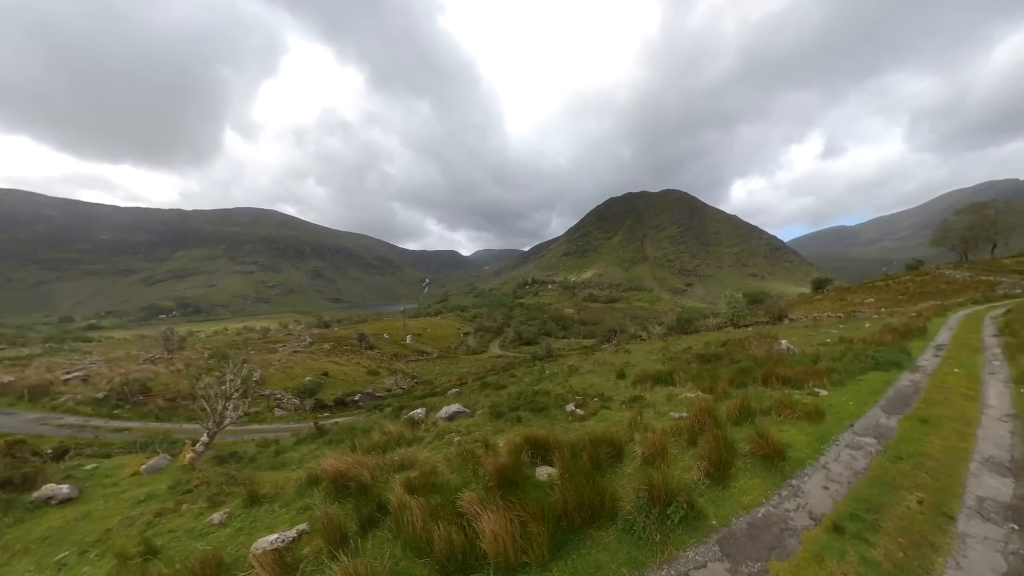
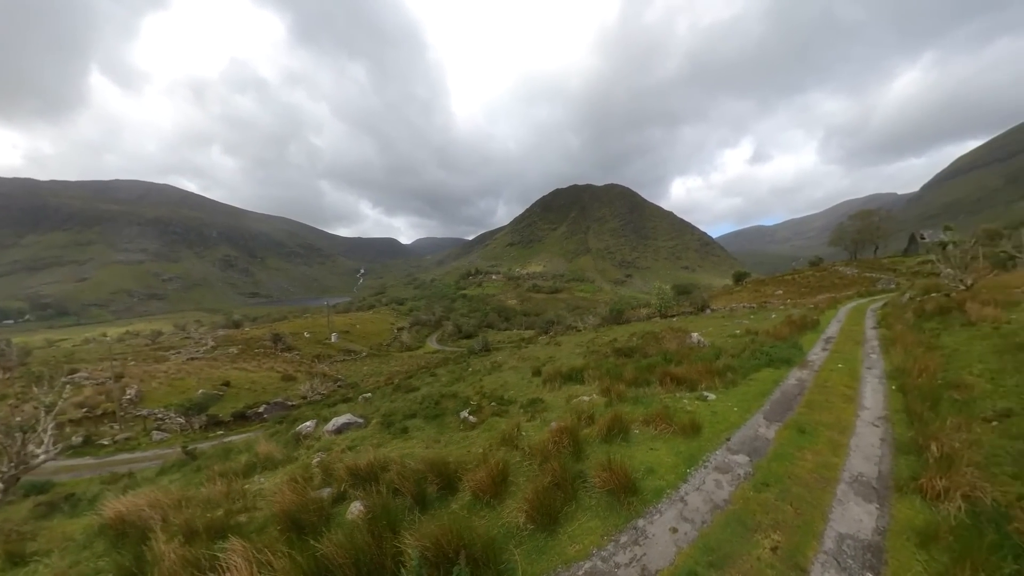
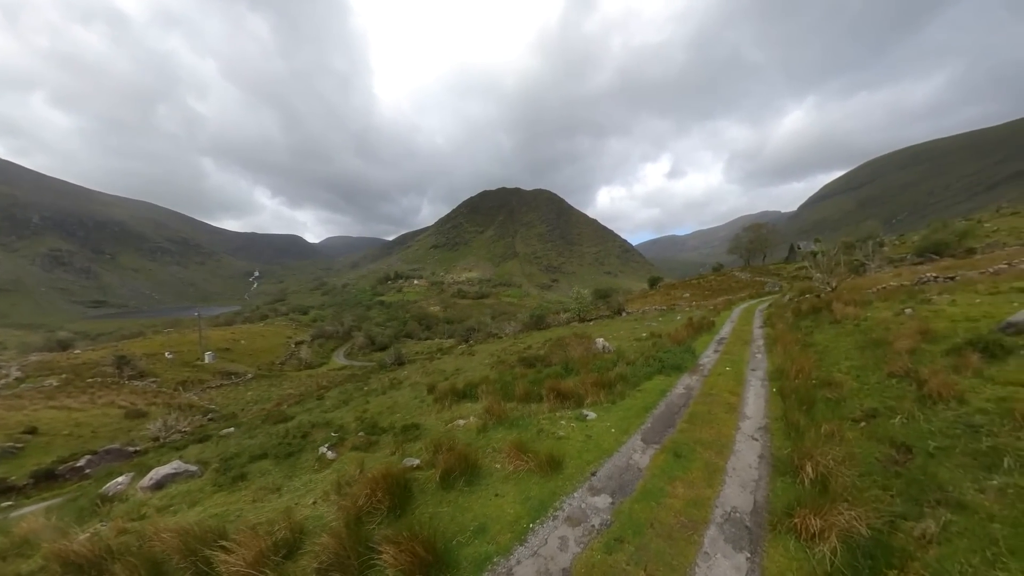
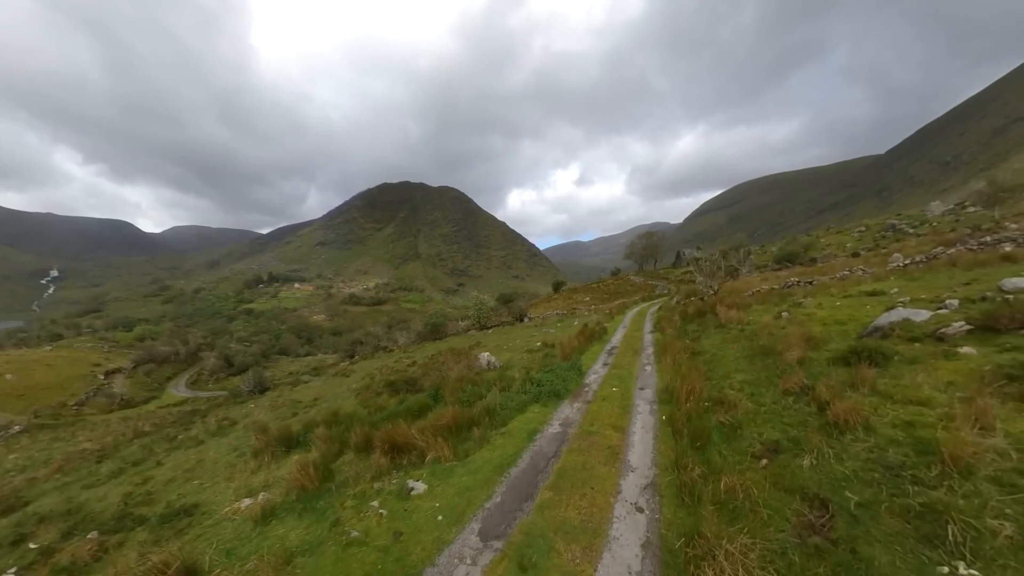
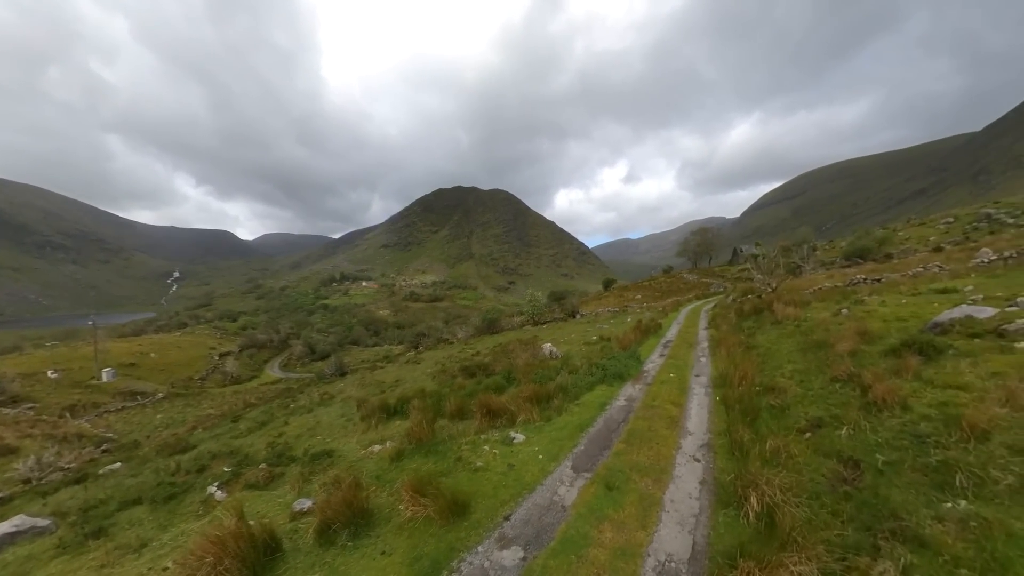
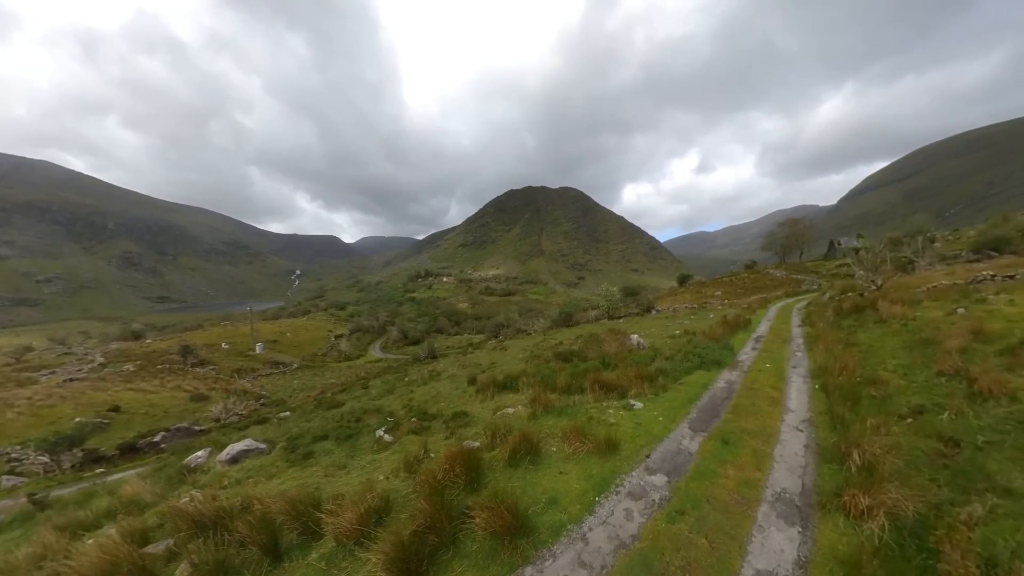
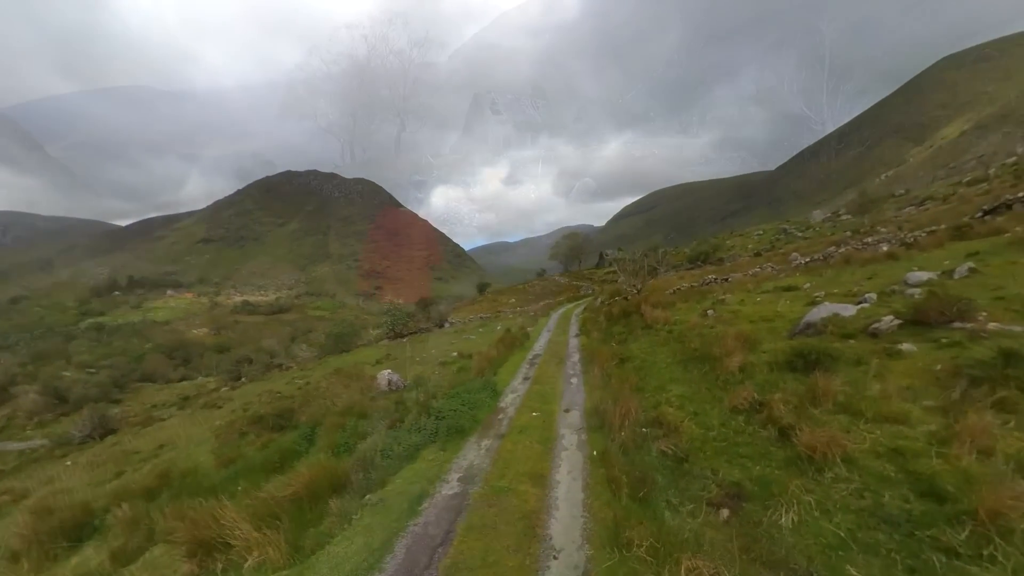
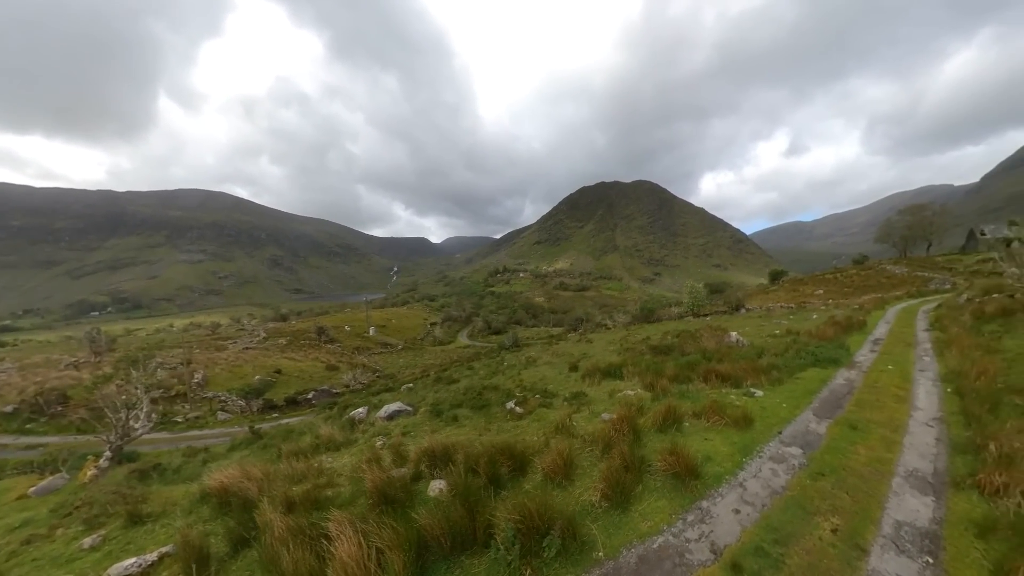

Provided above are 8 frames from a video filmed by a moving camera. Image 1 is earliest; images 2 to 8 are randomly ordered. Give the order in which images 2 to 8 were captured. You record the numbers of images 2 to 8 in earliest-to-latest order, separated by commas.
8, 2, 6, 3, 5, 4, 7
